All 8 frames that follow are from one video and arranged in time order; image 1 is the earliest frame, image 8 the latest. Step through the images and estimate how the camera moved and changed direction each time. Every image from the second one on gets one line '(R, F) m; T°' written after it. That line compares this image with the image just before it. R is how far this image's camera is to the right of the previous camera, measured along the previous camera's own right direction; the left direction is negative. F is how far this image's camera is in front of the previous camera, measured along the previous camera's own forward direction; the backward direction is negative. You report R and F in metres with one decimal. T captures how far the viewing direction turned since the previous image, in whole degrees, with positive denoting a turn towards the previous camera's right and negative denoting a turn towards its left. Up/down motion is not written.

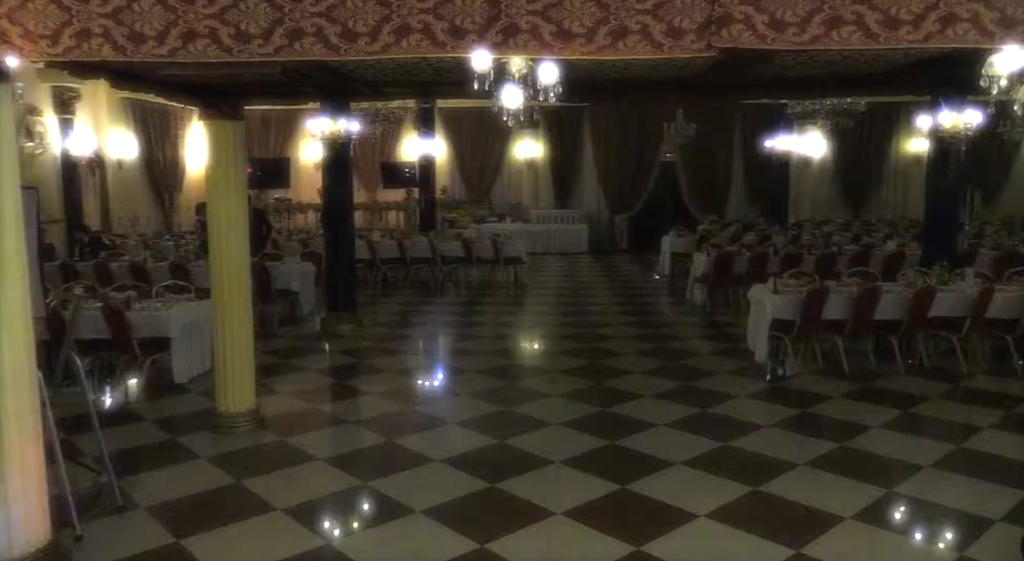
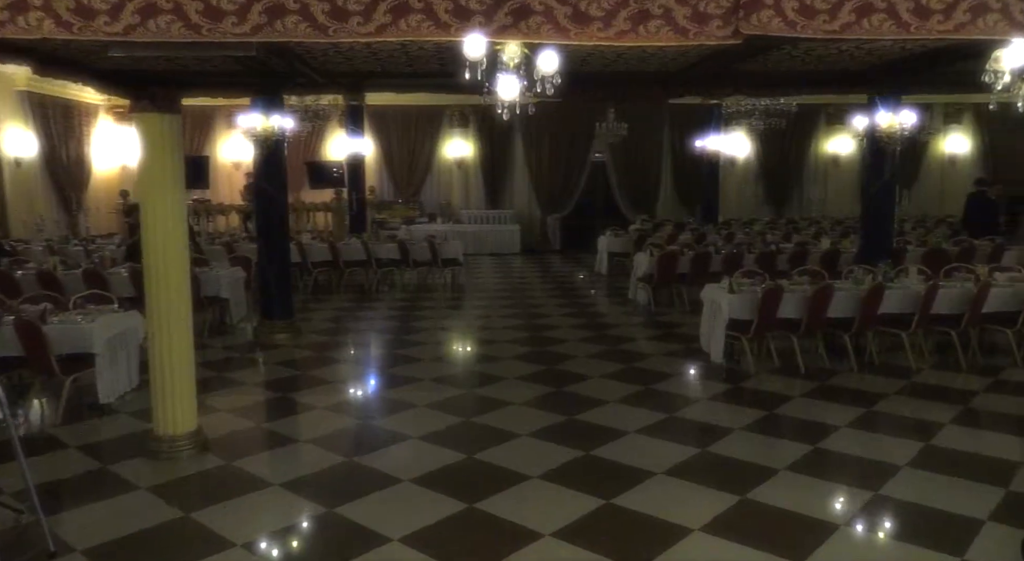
(-0.3, +0.3) m; +6°
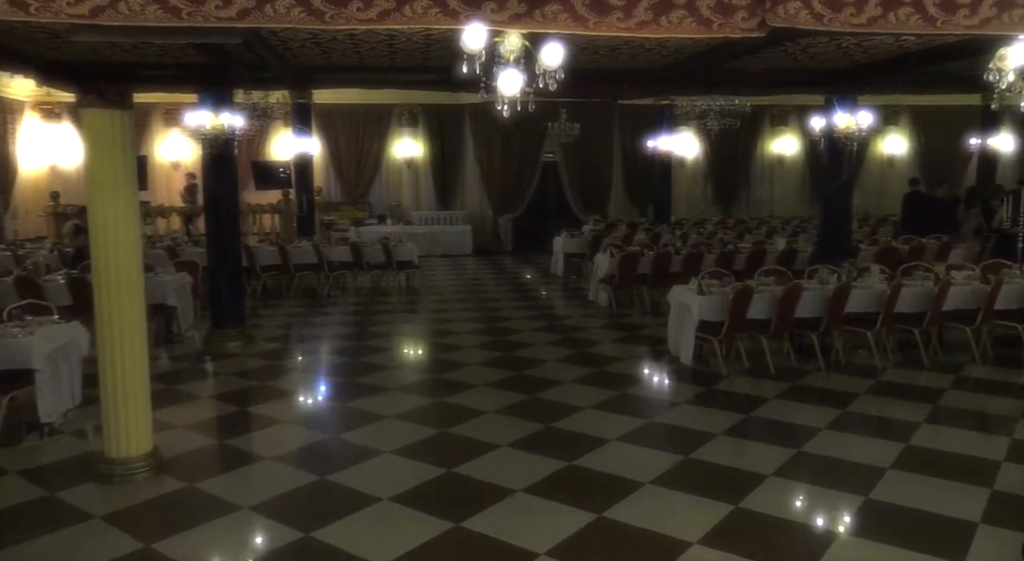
(-0.2, +0.2) m; +4°
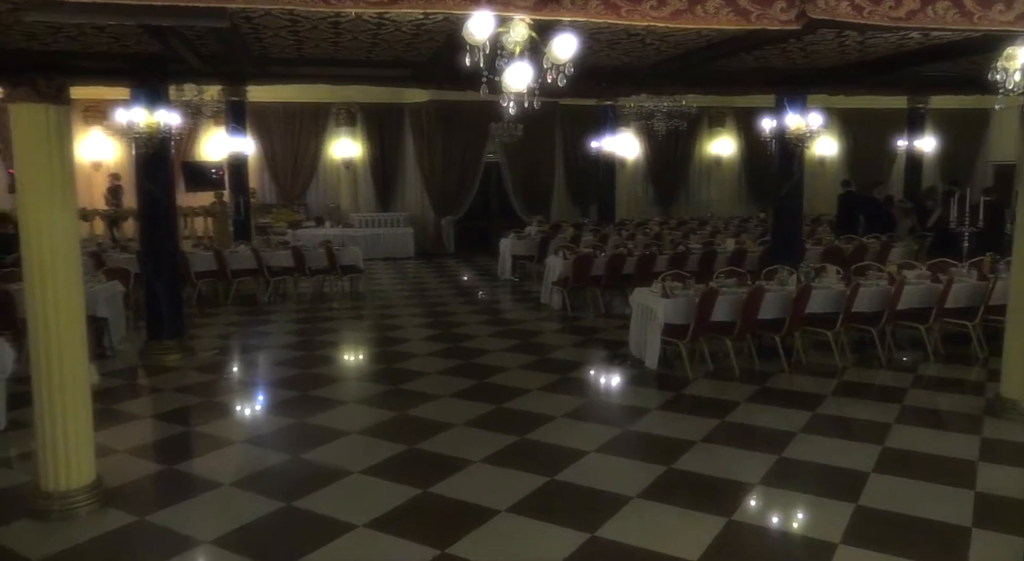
(-0.3, +0.2) m; +5°
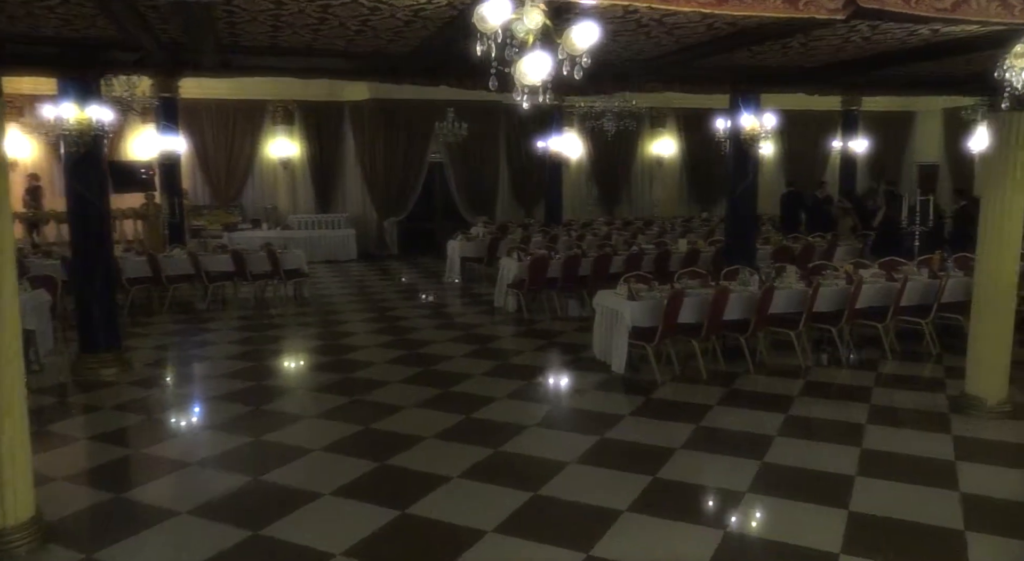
(-0.3, +0.2) m; +5°
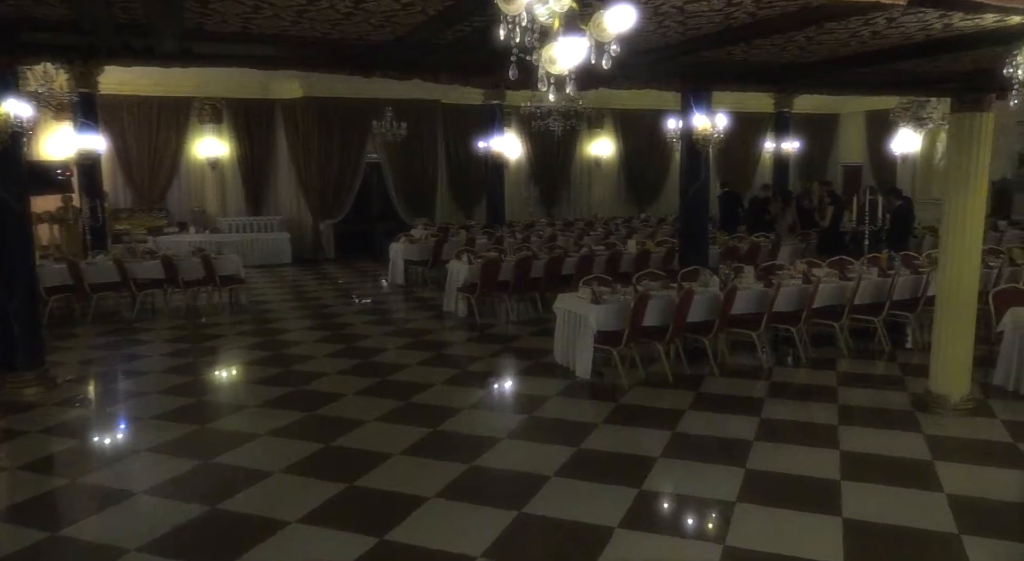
(-0.3, +0.3) m; +5°
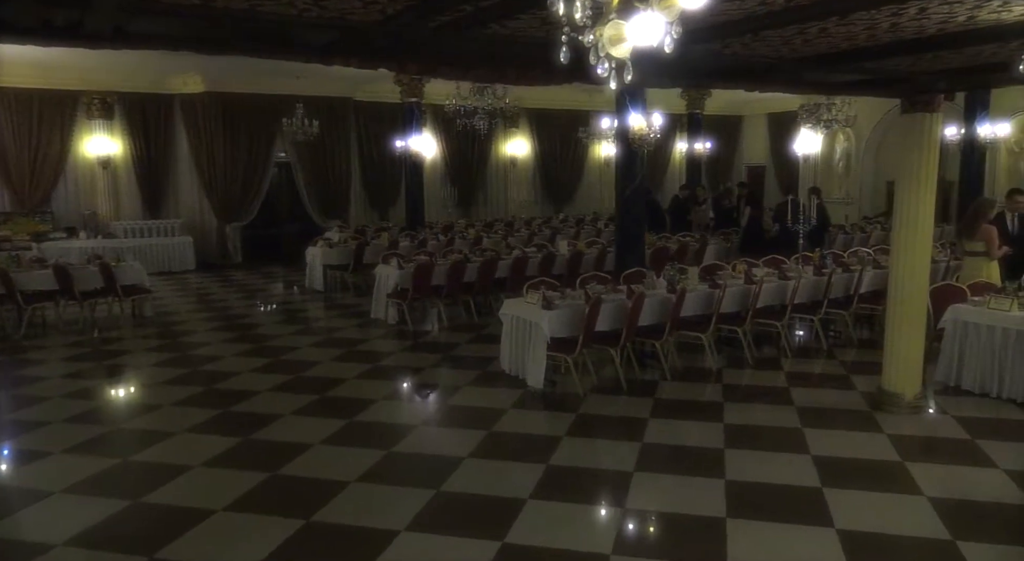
(-0.4, +0.4) m; +7°
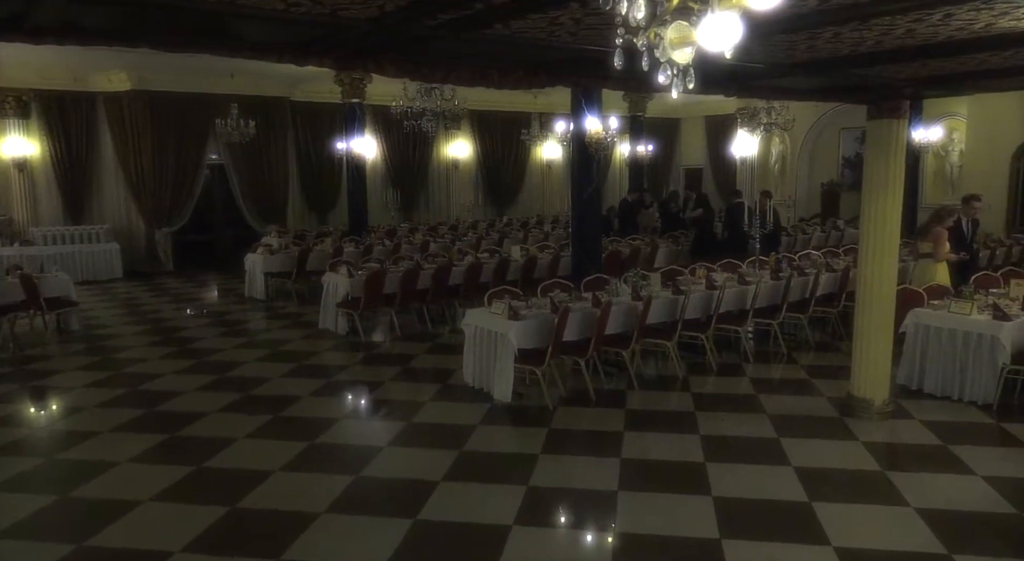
(-0.2, +0.2) m; +5°
